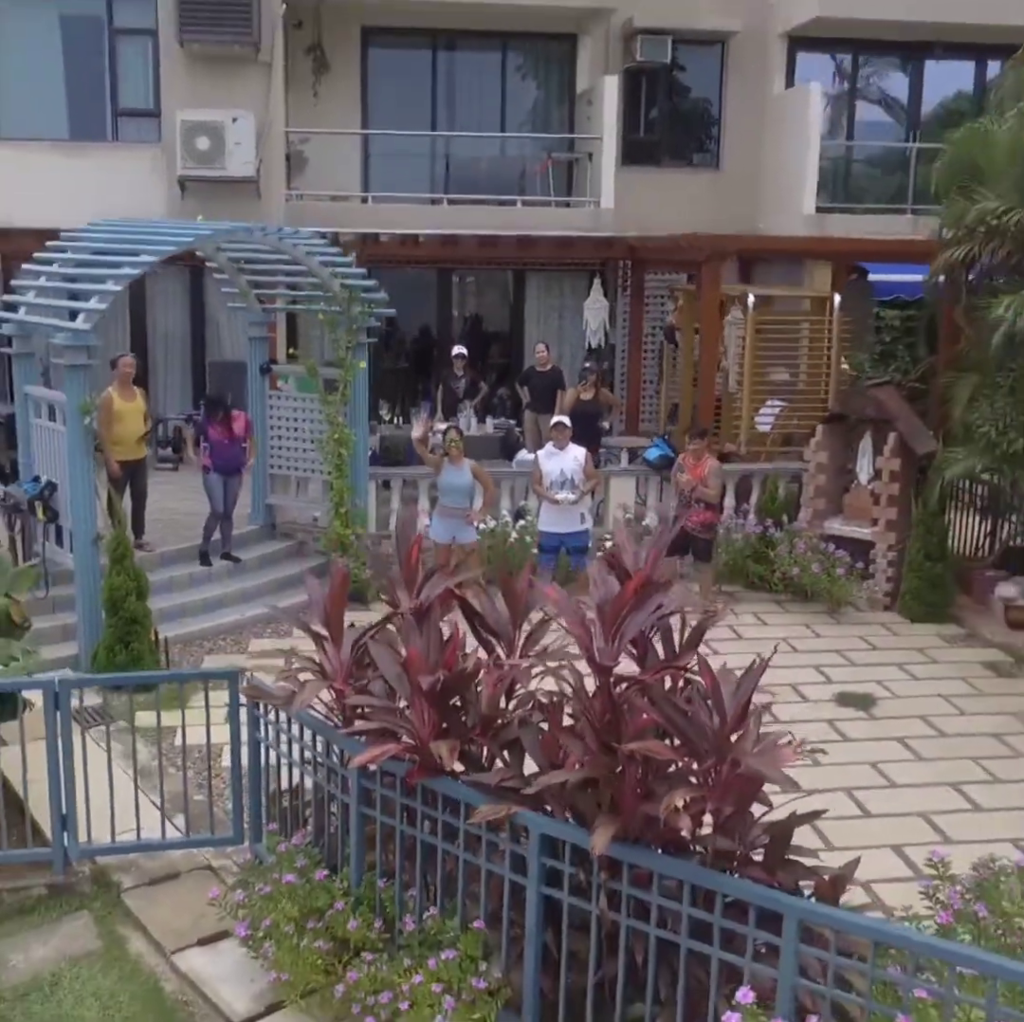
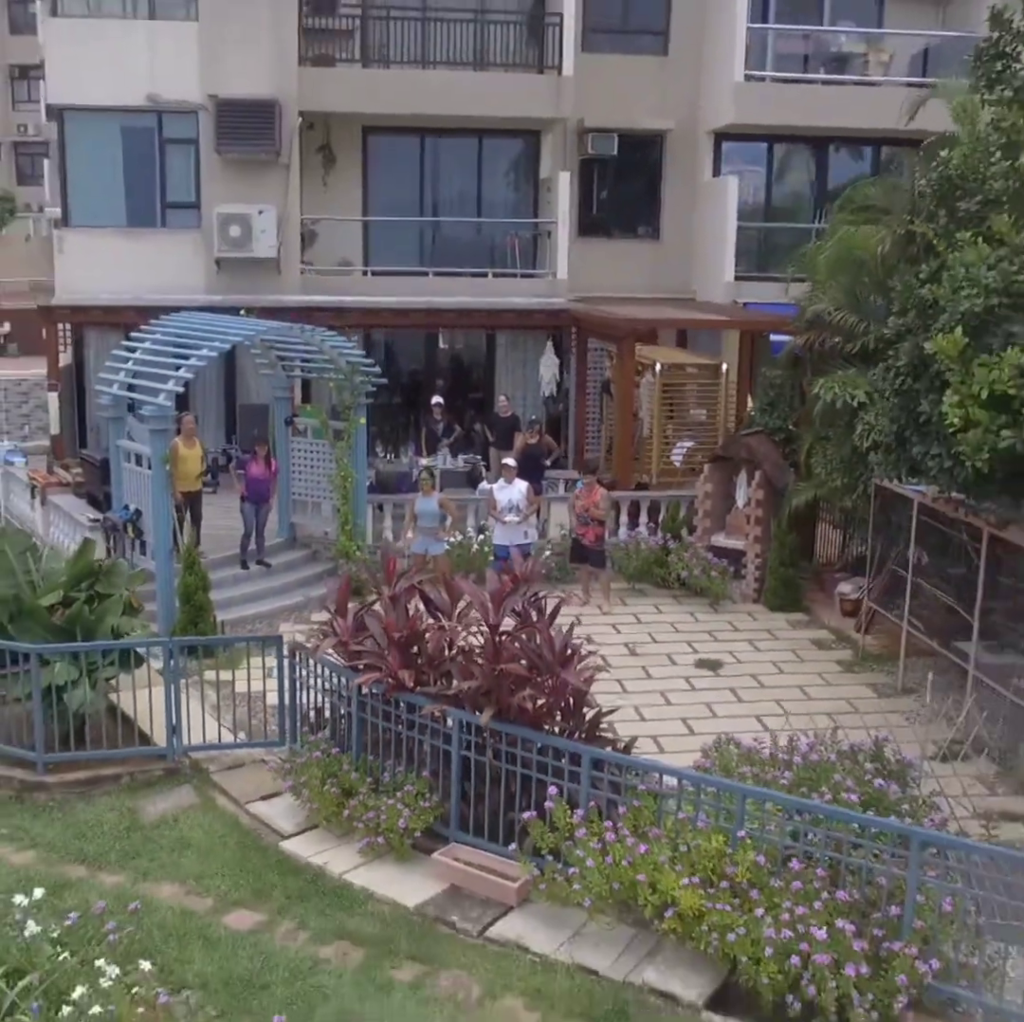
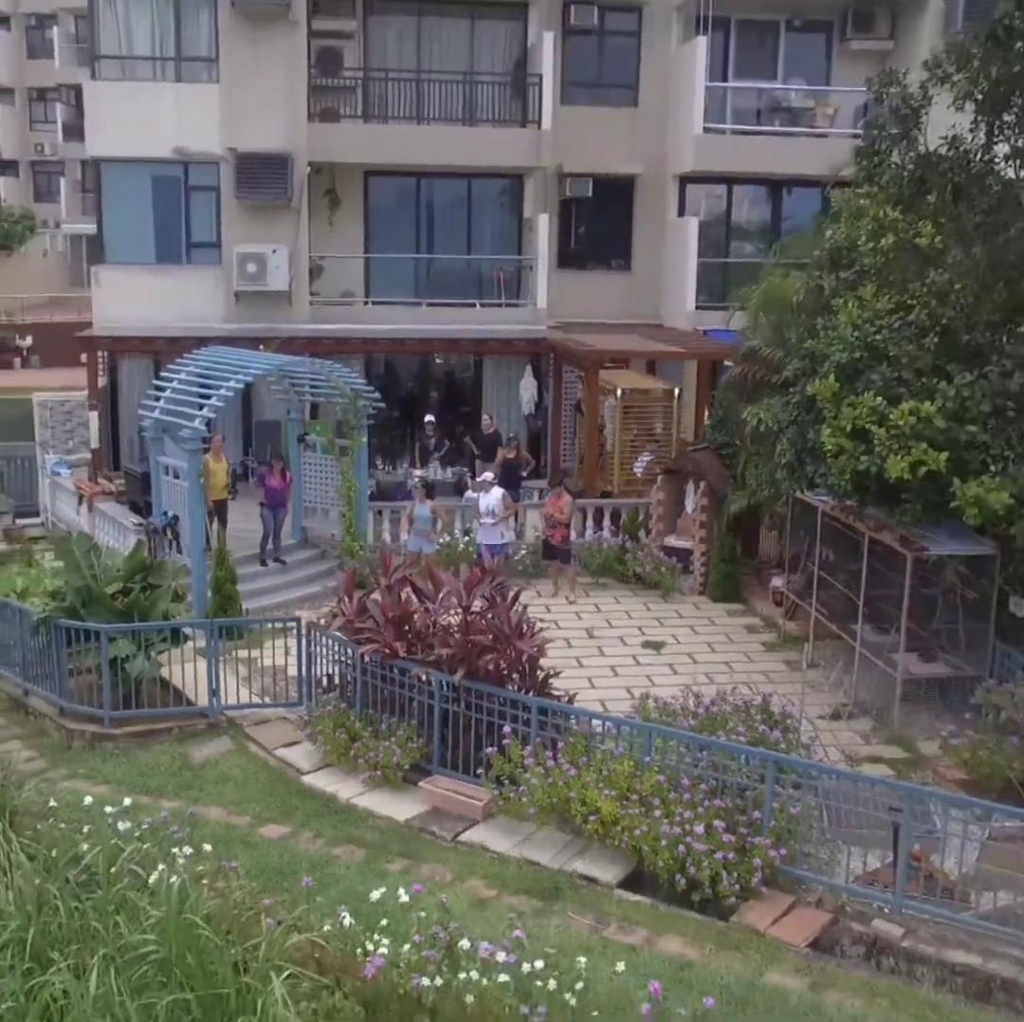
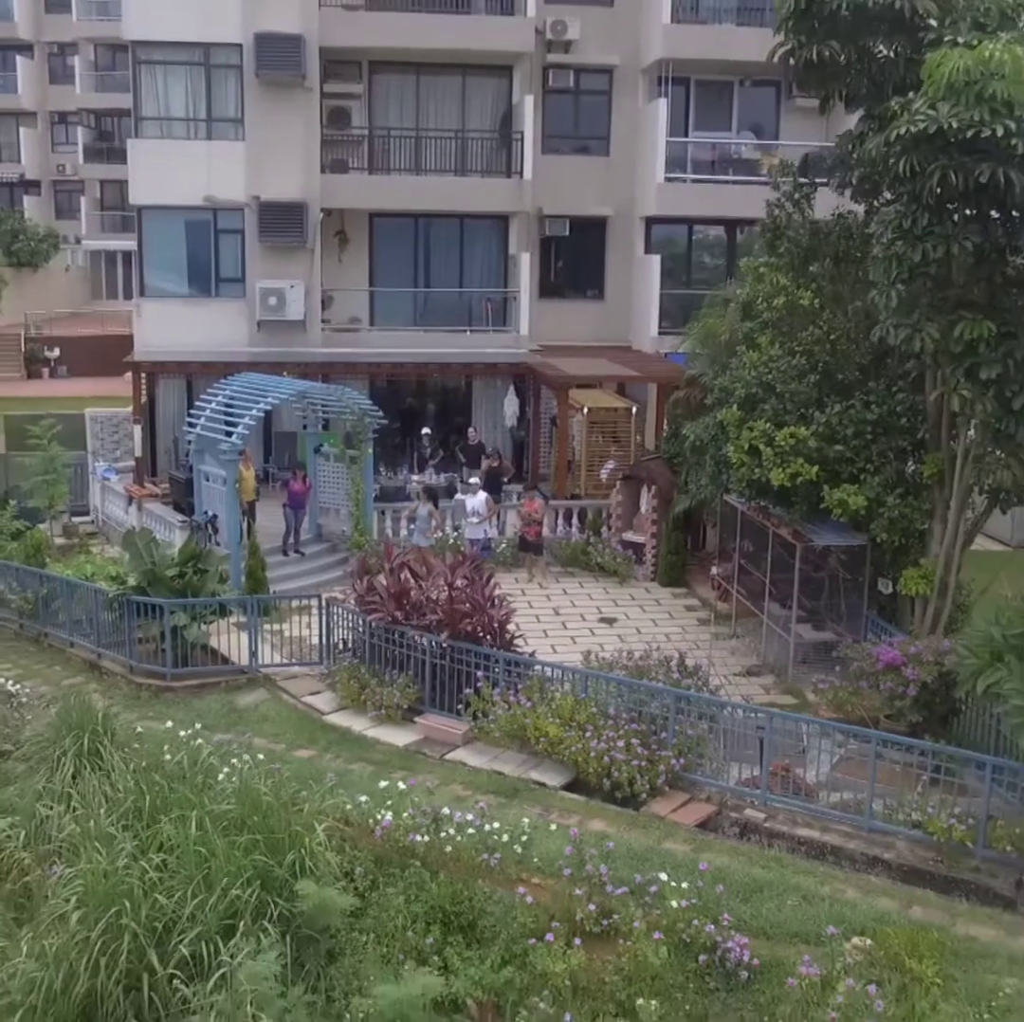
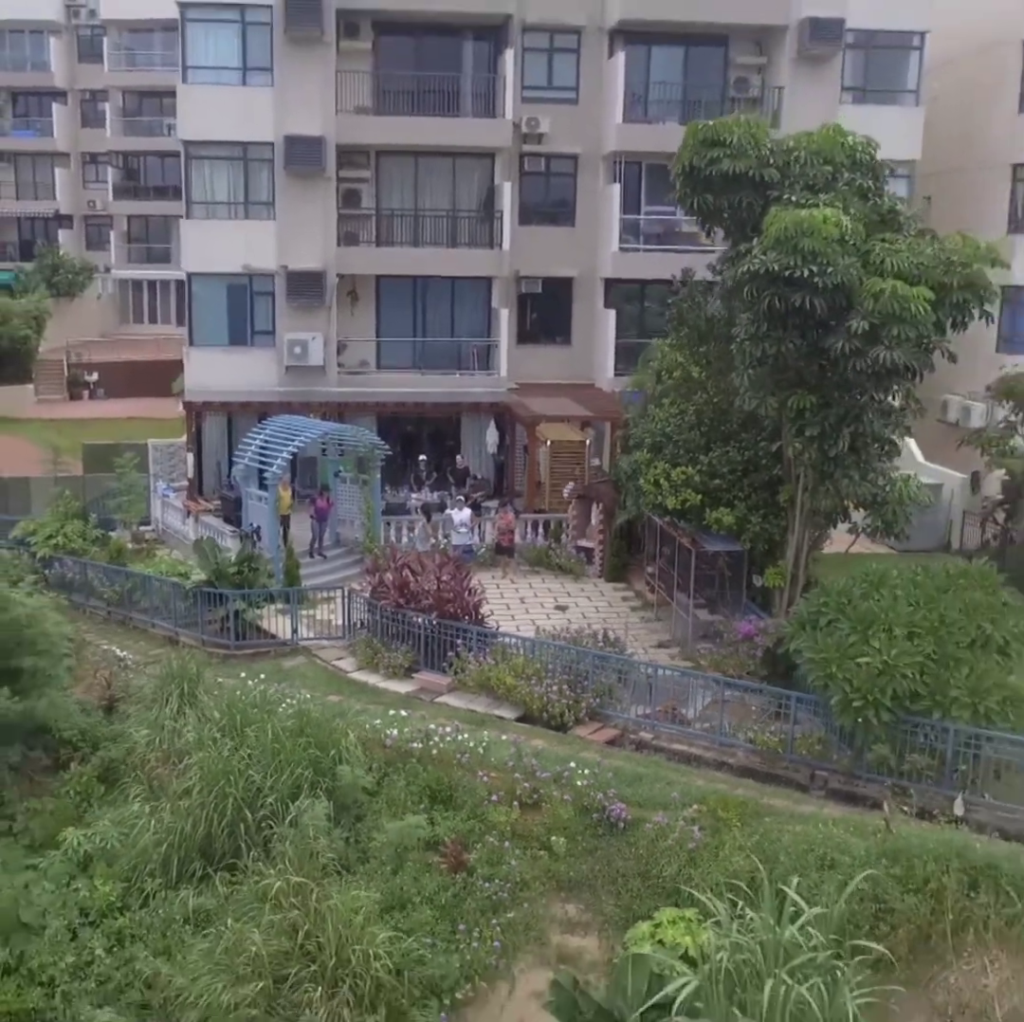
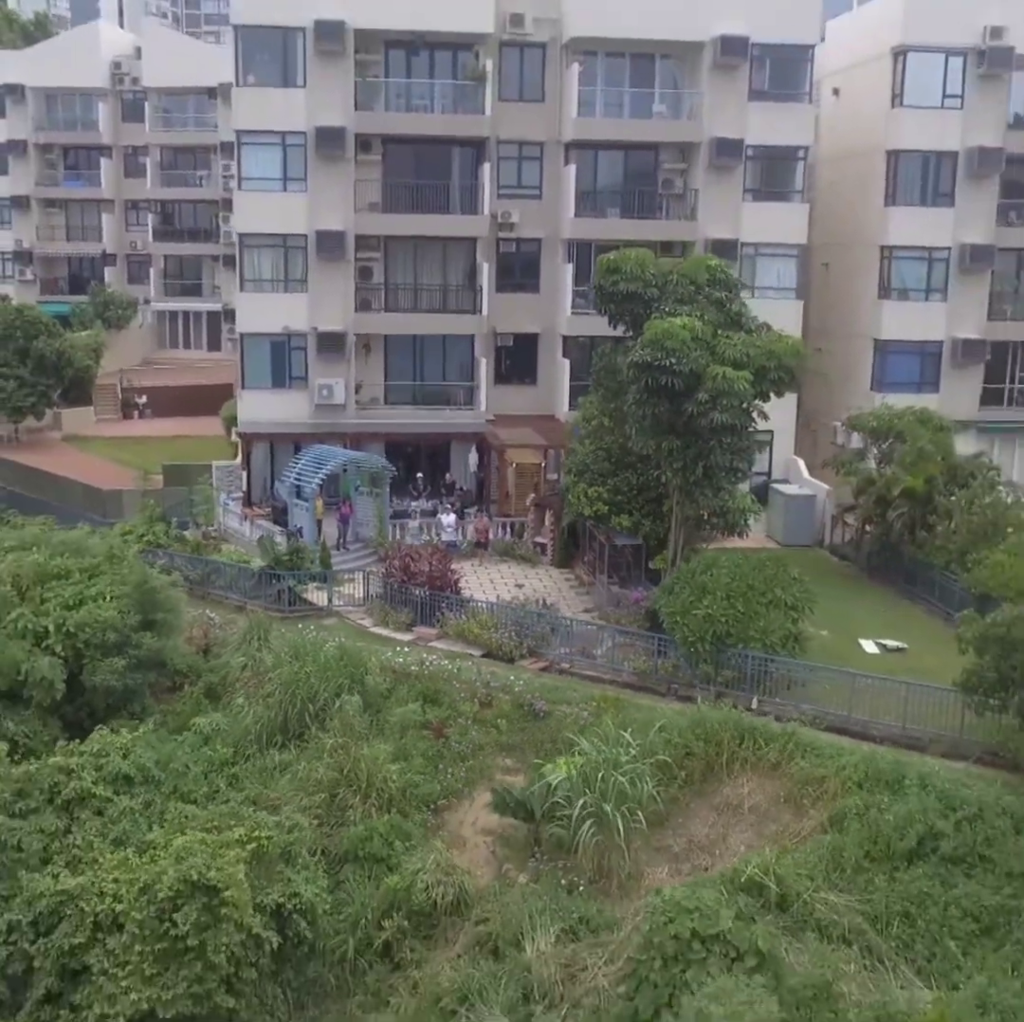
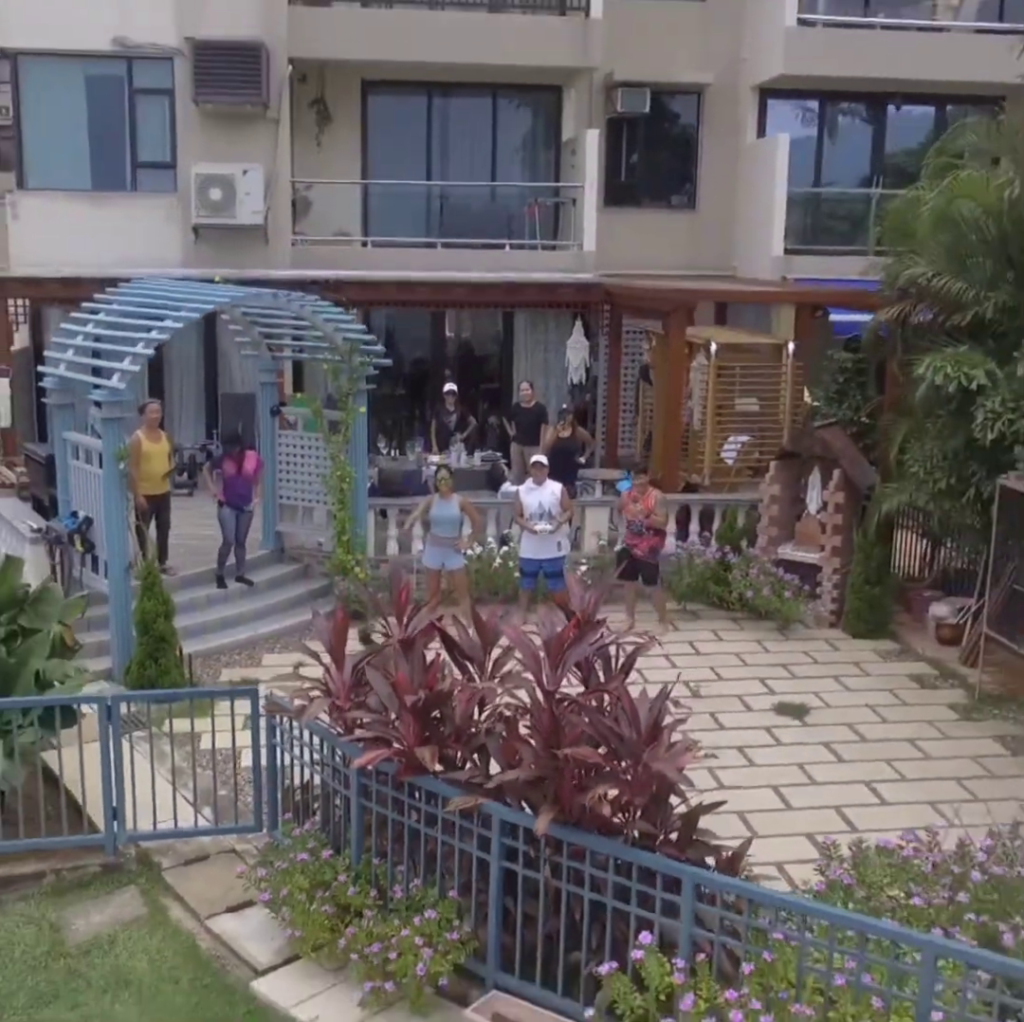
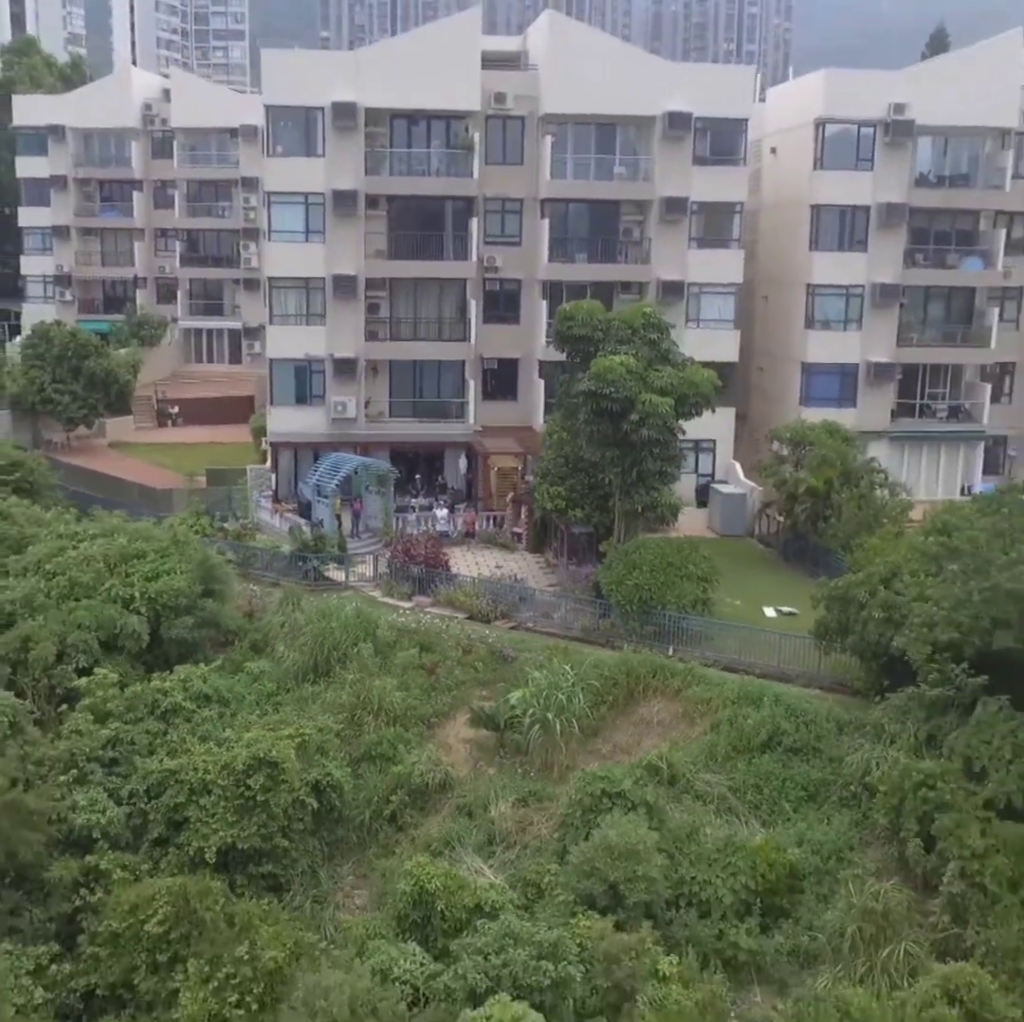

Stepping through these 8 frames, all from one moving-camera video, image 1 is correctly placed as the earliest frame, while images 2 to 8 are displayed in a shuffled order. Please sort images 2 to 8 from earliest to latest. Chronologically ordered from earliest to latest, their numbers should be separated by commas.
7, 2, 3, 4, 5, 6, 8
